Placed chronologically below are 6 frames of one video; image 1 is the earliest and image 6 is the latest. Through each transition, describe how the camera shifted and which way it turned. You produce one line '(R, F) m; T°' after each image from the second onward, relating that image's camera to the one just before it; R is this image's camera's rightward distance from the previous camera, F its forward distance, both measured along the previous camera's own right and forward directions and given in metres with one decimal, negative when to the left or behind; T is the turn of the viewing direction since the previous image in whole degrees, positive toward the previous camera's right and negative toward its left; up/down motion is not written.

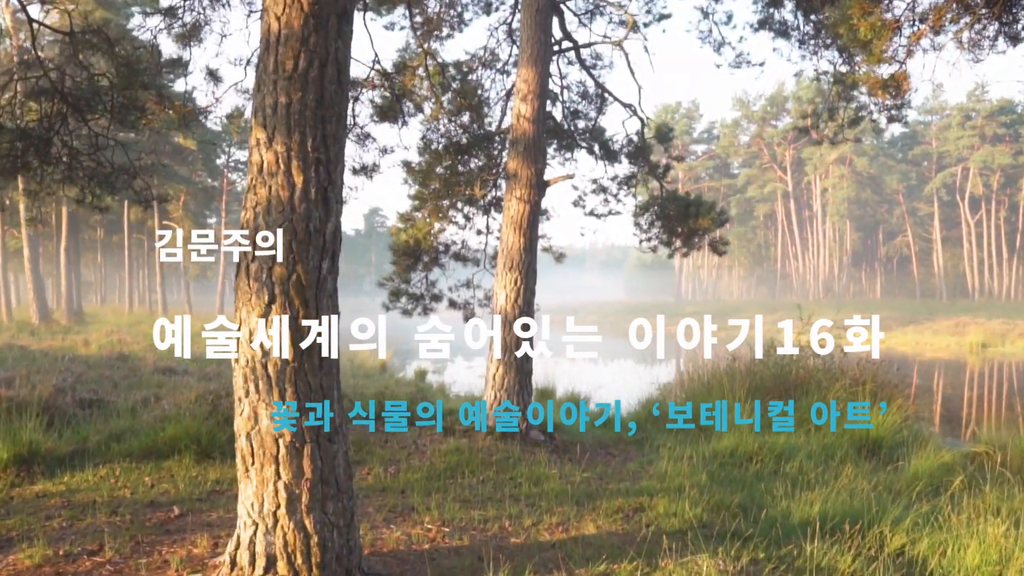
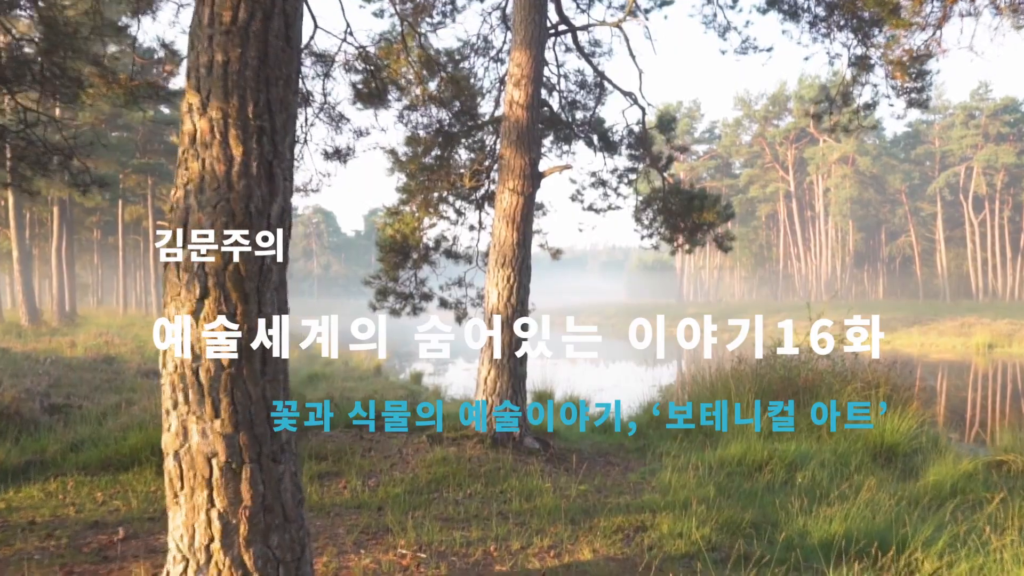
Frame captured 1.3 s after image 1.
(+0.1, +0.4) m; 0°
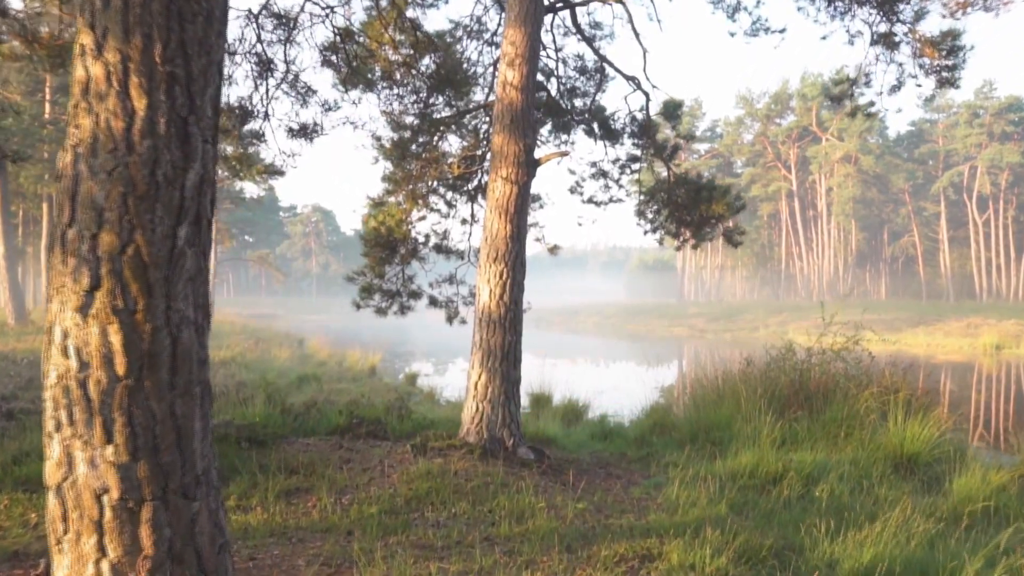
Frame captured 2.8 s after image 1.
(+0.1, +0.5) m; 0°
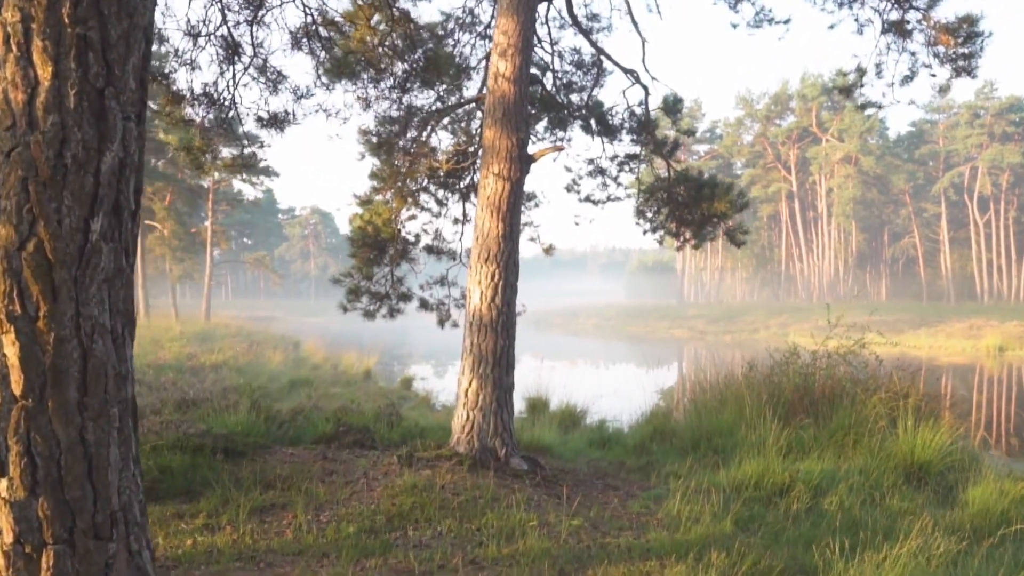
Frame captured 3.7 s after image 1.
(+0.1, +0.3) m; 0°
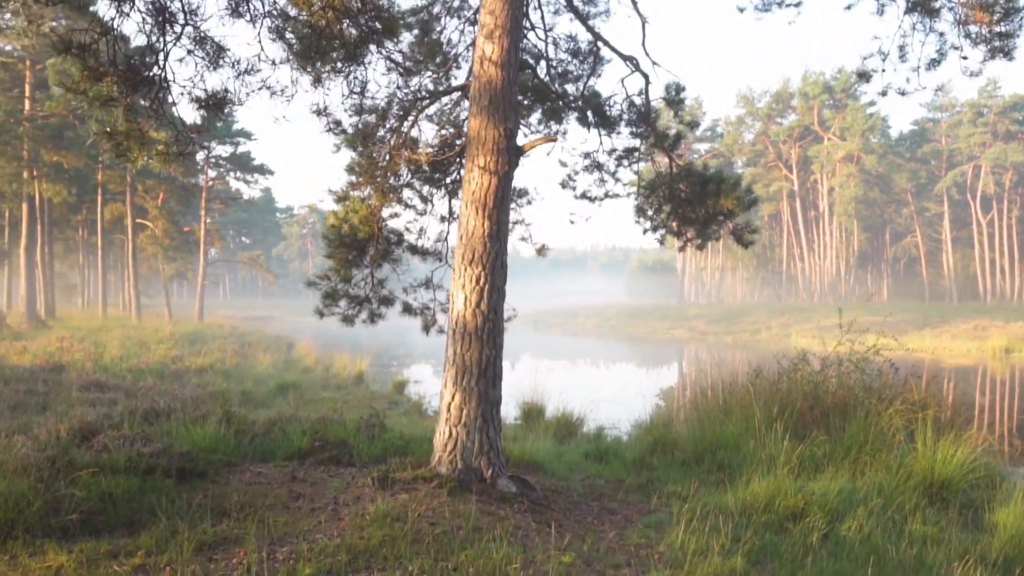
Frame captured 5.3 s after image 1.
(+0.1, +0.5) m; 0°
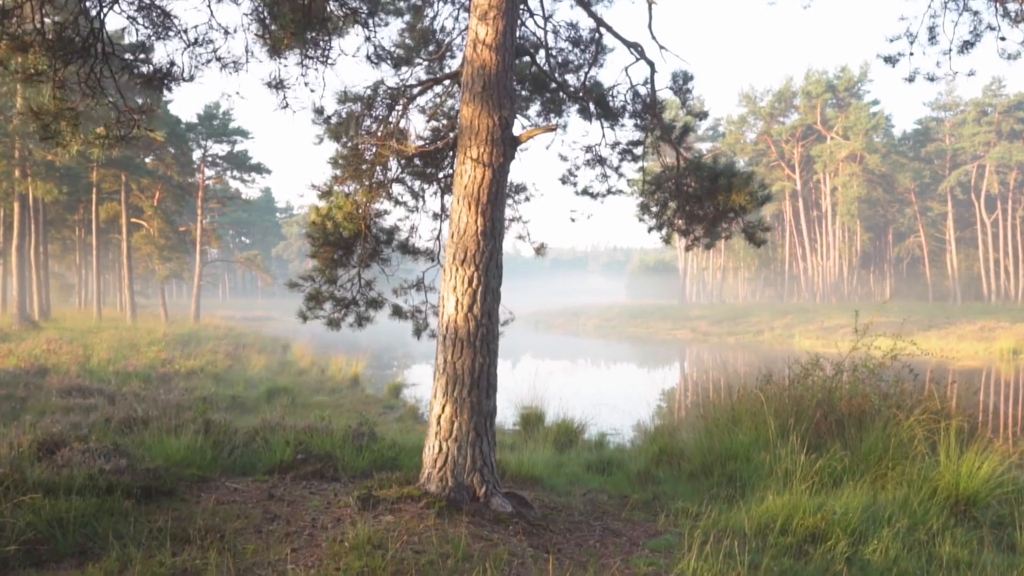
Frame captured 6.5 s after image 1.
(0.0, +0.4) m; 0°
